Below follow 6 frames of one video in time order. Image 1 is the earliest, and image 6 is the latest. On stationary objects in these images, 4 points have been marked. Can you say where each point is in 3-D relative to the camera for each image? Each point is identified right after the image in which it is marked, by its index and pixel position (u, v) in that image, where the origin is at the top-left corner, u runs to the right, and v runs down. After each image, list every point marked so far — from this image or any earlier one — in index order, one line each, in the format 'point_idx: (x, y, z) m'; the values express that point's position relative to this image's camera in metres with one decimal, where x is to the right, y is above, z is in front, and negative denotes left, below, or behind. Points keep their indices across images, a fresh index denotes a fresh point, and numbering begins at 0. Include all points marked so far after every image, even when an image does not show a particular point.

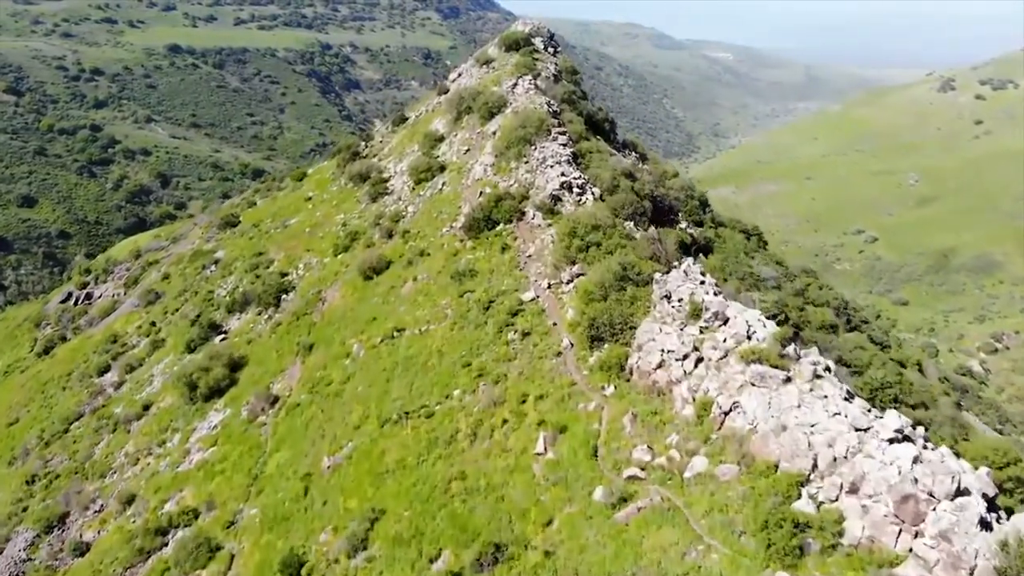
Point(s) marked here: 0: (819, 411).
0: (+6.2, -2.5, +18.1) m
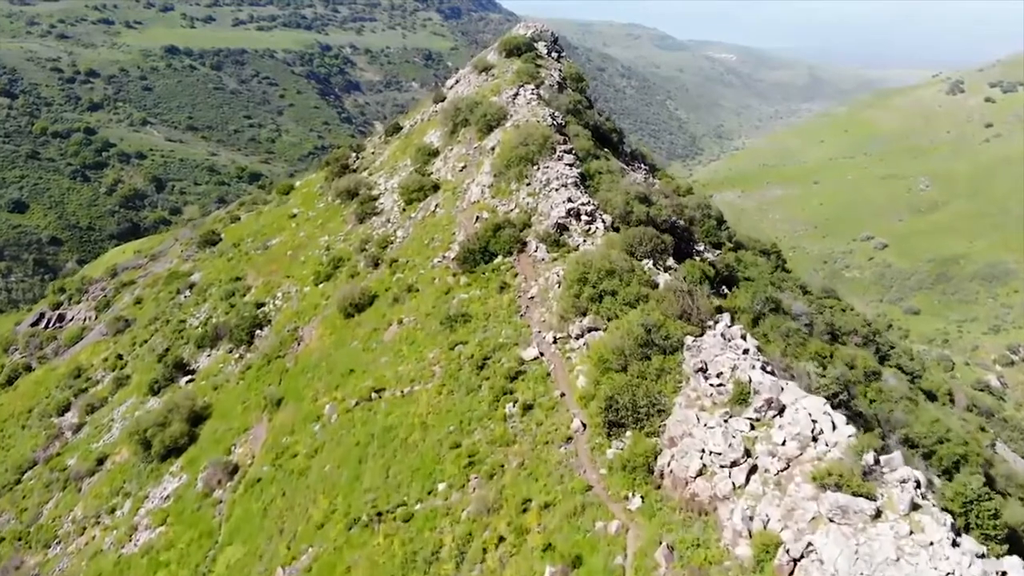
0: (+6.2, -4.2, +13.3) m
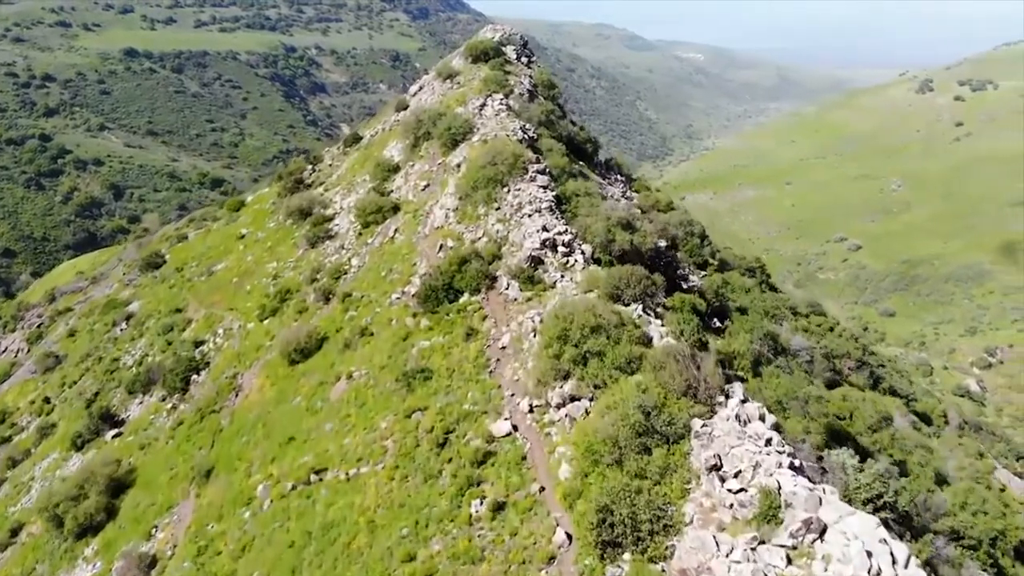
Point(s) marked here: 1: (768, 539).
0: (+5.8, -5.6, +9.2) m
1: (+4.1, -4.0, +14.5) m
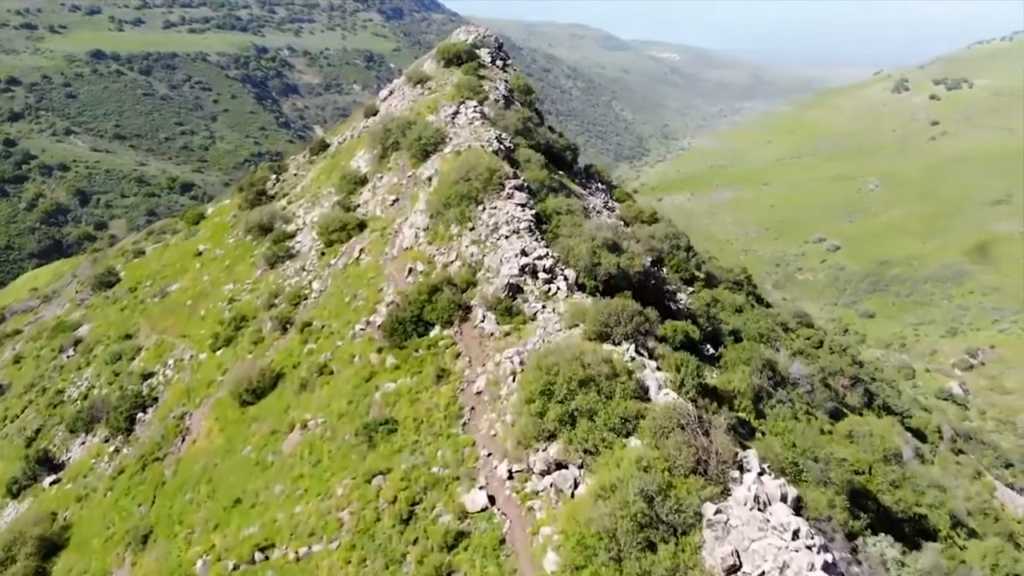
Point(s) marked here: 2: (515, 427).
0: (+5.6, -6.5, +6.3) m
1: (+3.8, -5.0, +11.6) m
2: (+0.1, -3.0, +19.5) m
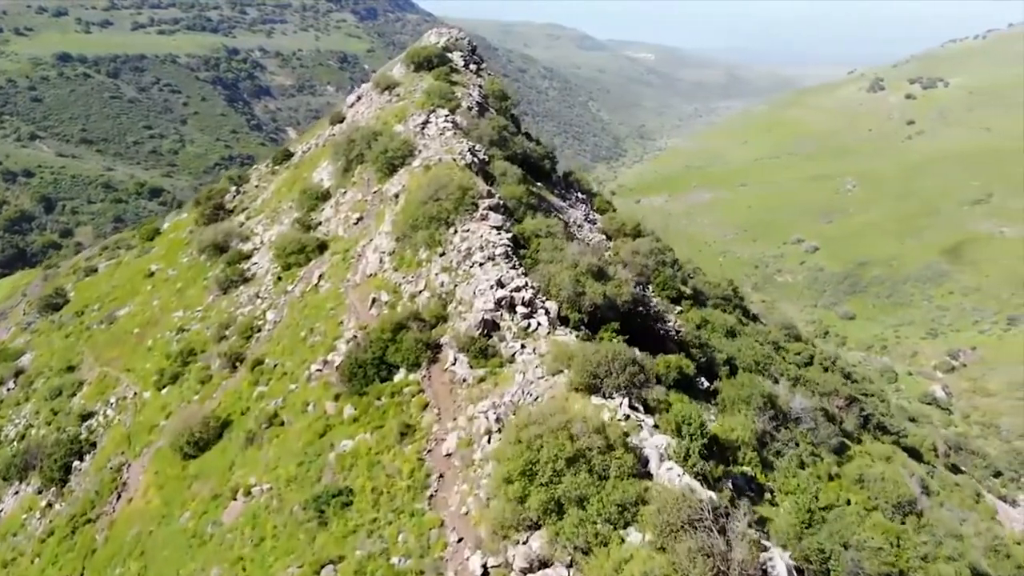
0: (+5.5, -7.5, +3.4) m
1: (+3.6, -6.0, +8.6) m
2: (-0.4, -4.1, +16.4) m
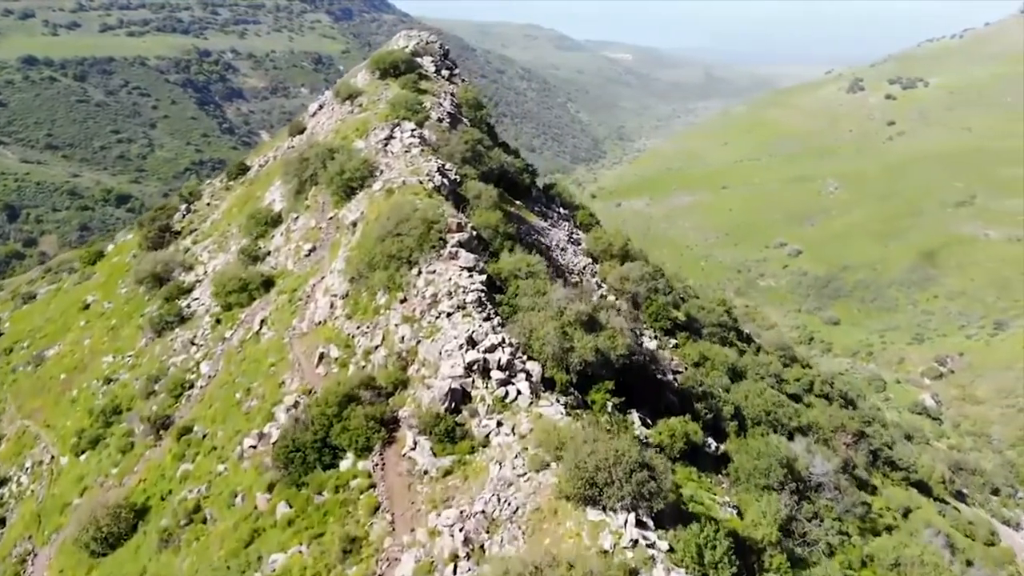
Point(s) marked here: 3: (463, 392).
0: (+5.5, -8.9, -1.0) m
1: (+3.4, -7.4, +4.2) m
2: (-0.8, -5.5, +11.9) m
3: (-1.1, -2.5, +19.9) m
